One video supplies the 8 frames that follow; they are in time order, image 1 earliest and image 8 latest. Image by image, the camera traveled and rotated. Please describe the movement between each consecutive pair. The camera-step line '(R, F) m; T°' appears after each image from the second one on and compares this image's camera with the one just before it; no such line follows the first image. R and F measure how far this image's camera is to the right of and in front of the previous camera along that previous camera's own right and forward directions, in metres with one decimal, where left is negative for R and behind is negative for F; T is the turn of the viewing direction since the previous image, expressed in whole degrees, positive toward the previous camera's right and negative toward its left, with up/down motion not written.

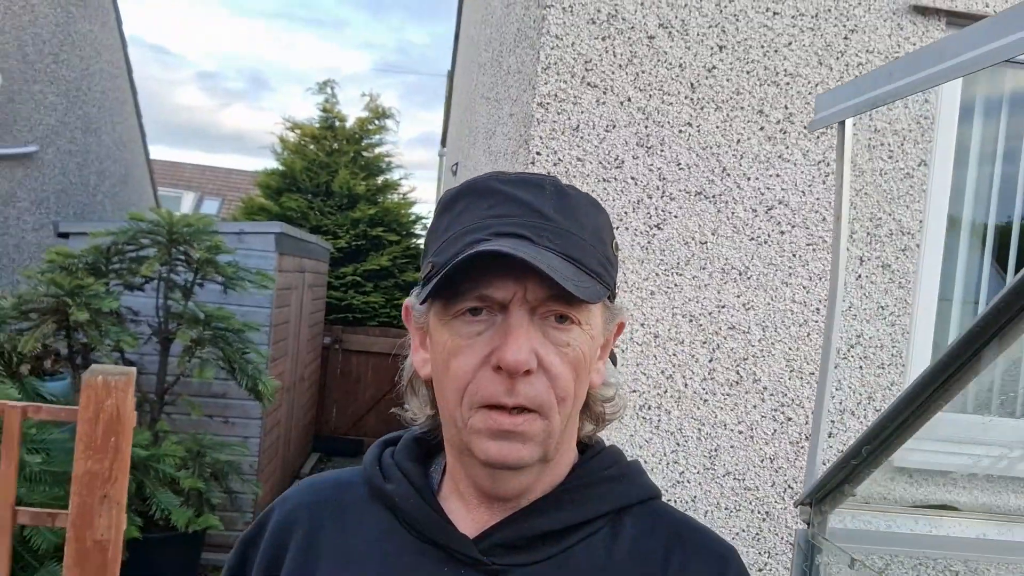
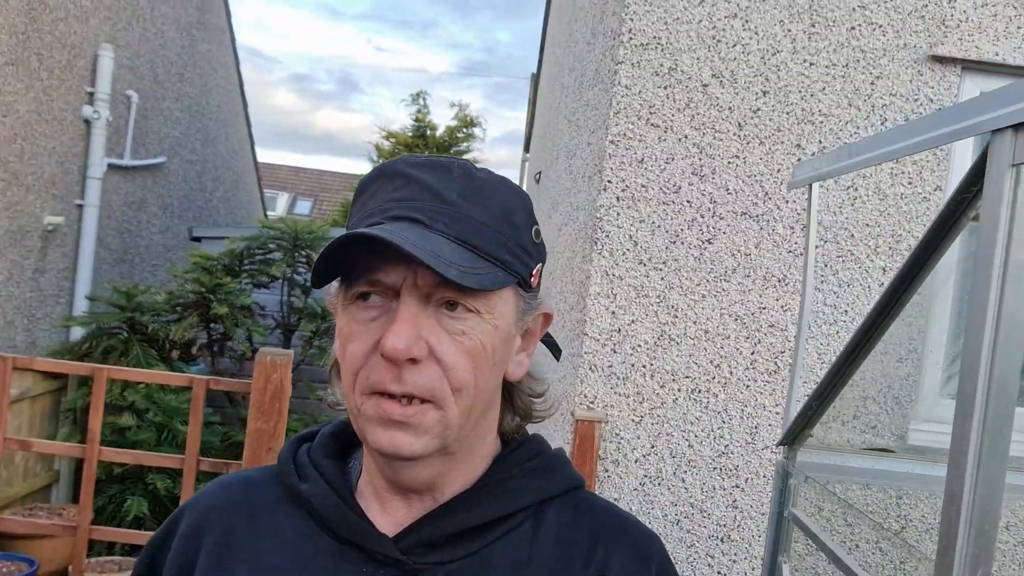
(0.0, -0.6) m; -6°
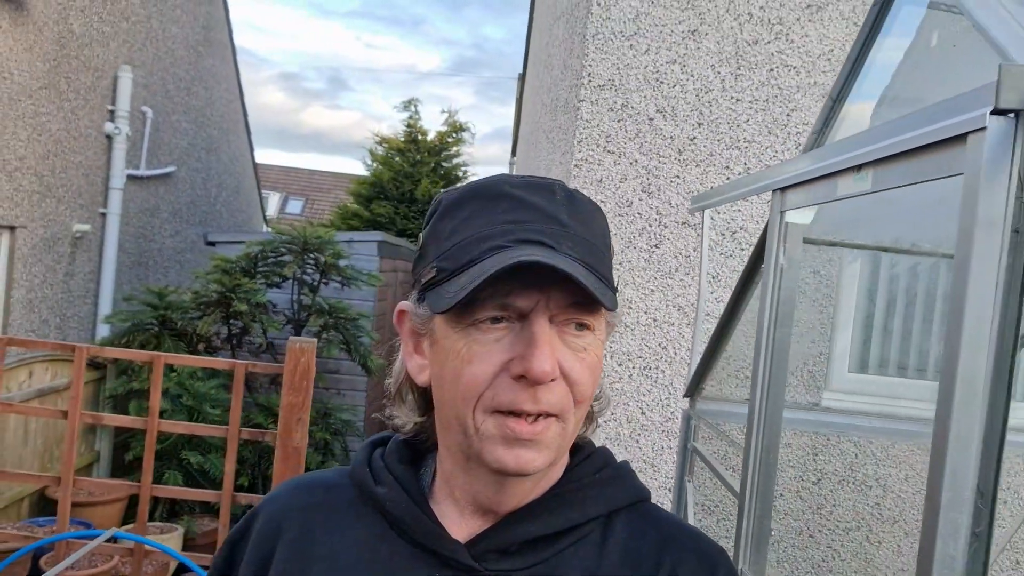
(0.0, -0.7) m; 0°
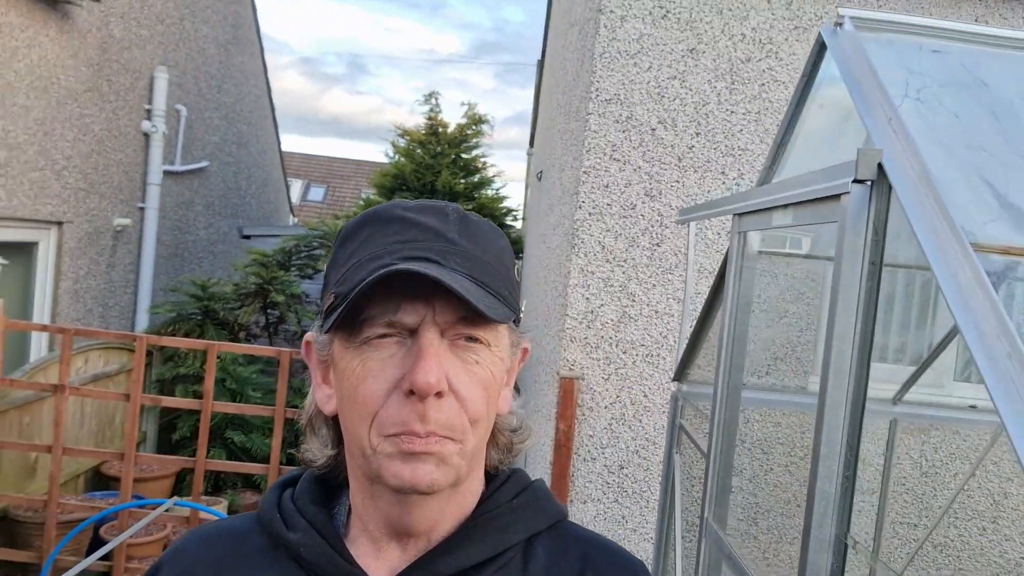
(0.0, -0.4) m; -1°
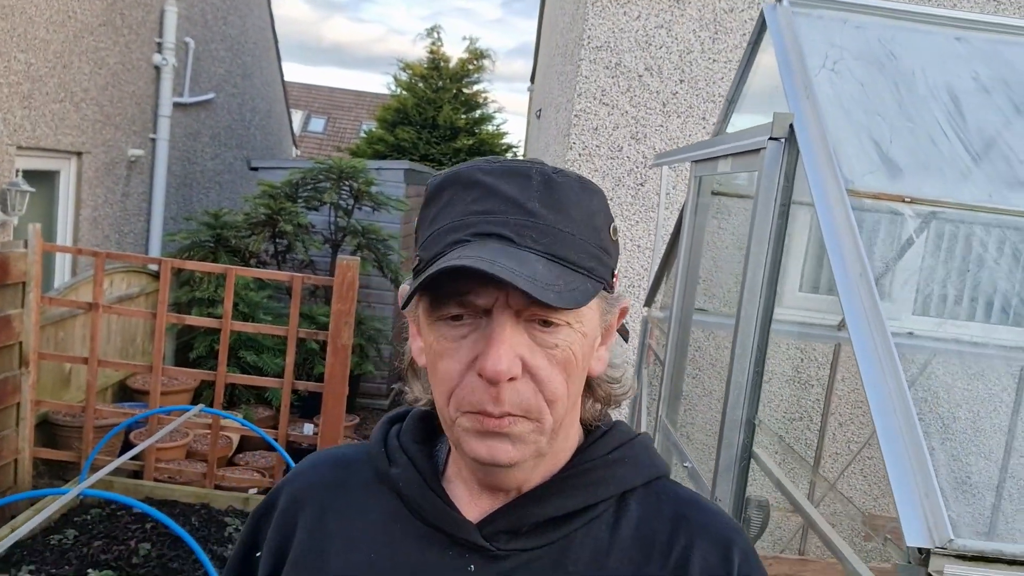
(0.0, -0.4) m; 0°
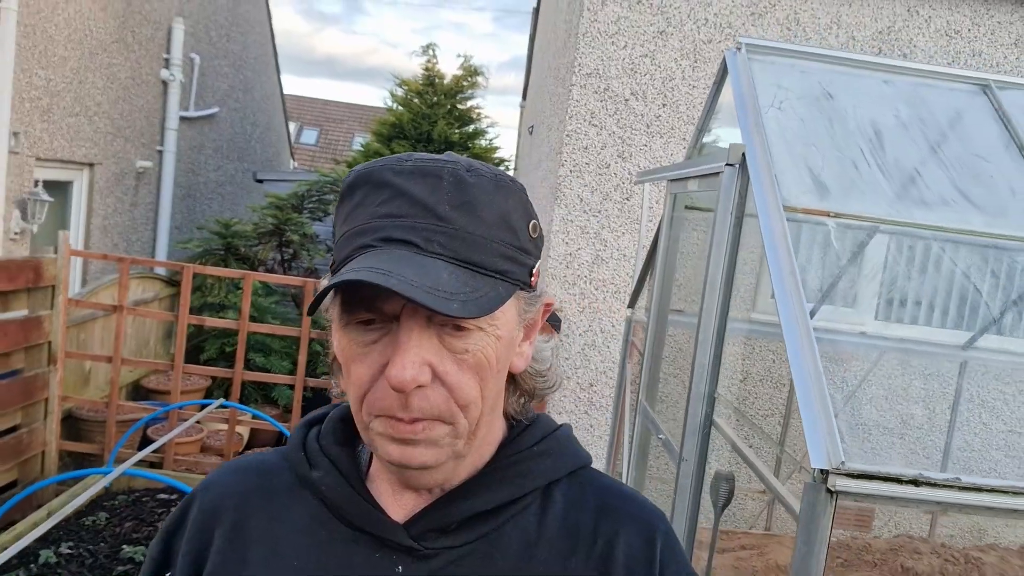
(0.0, -0.4) m; +1°
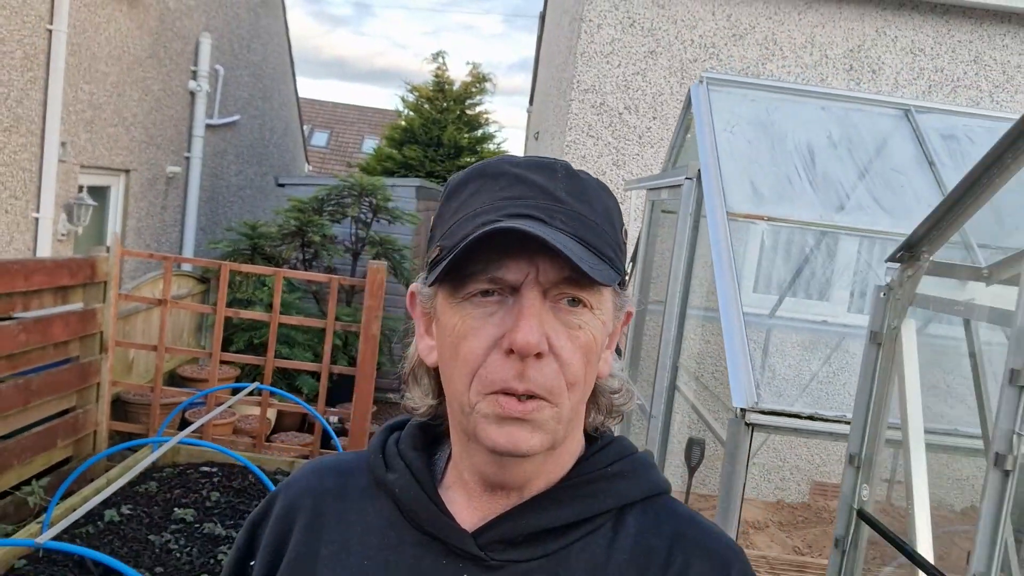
(0.0, -0.5) m; -1°
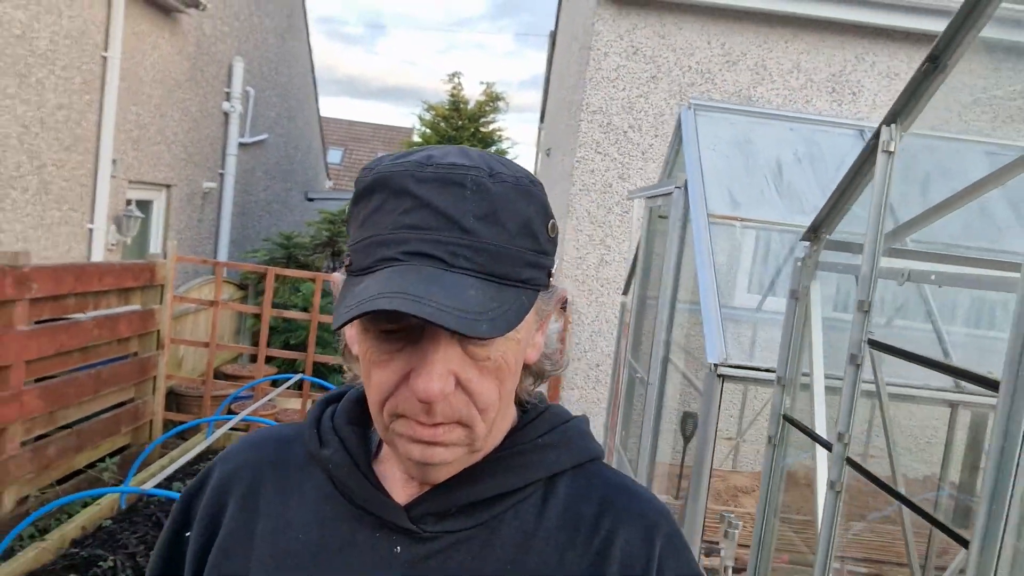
(0.0, -0.6) m; -1°
